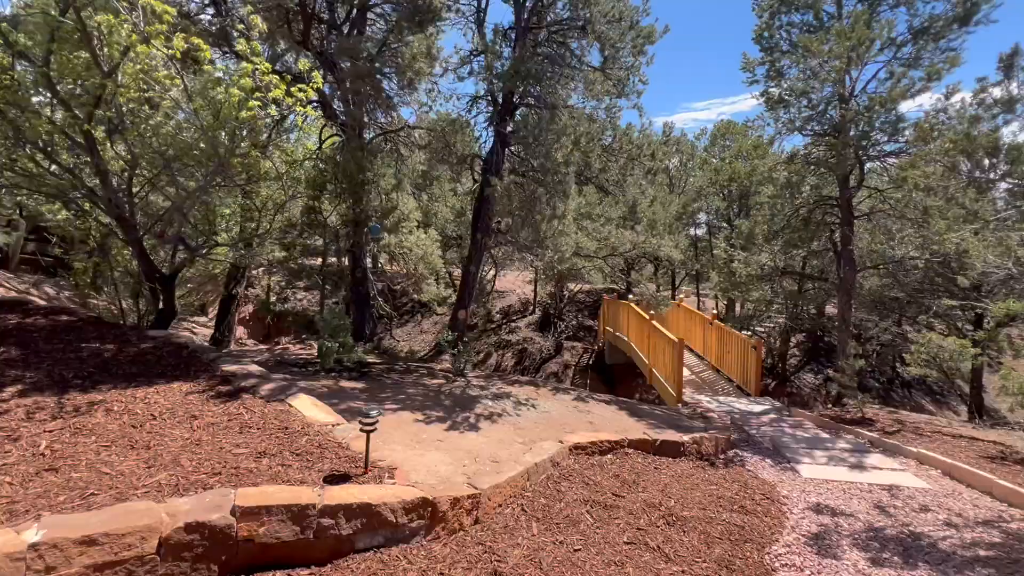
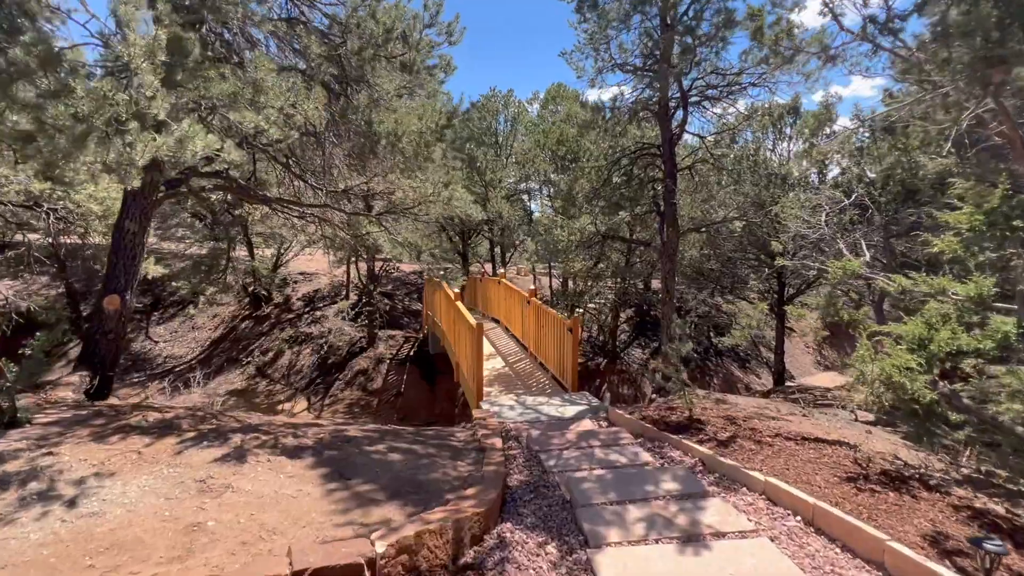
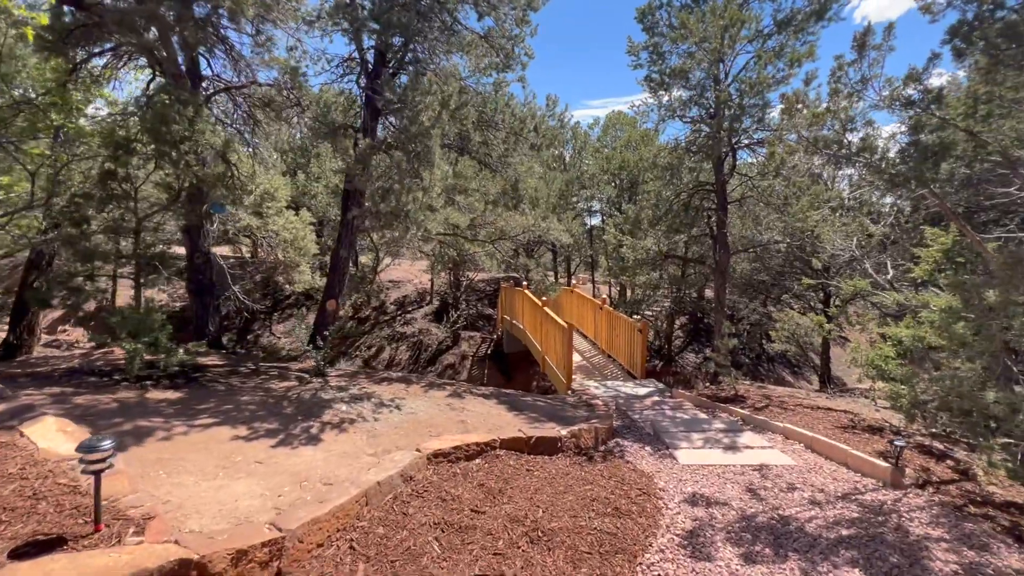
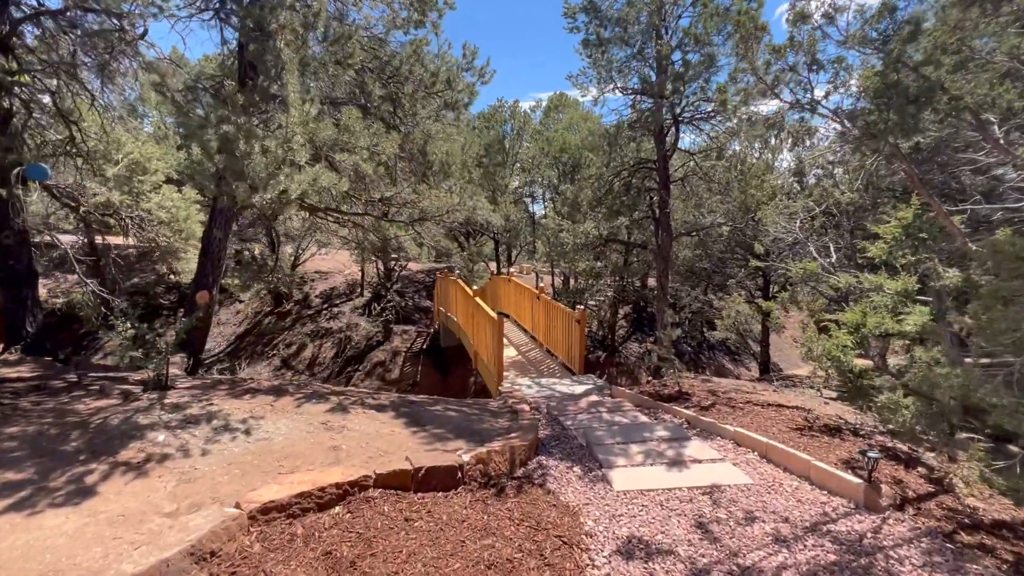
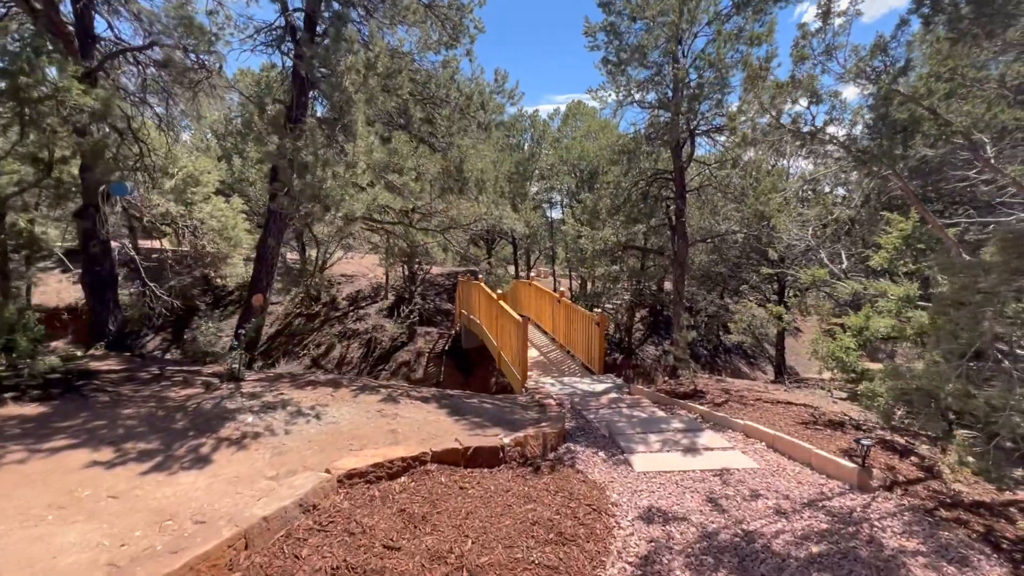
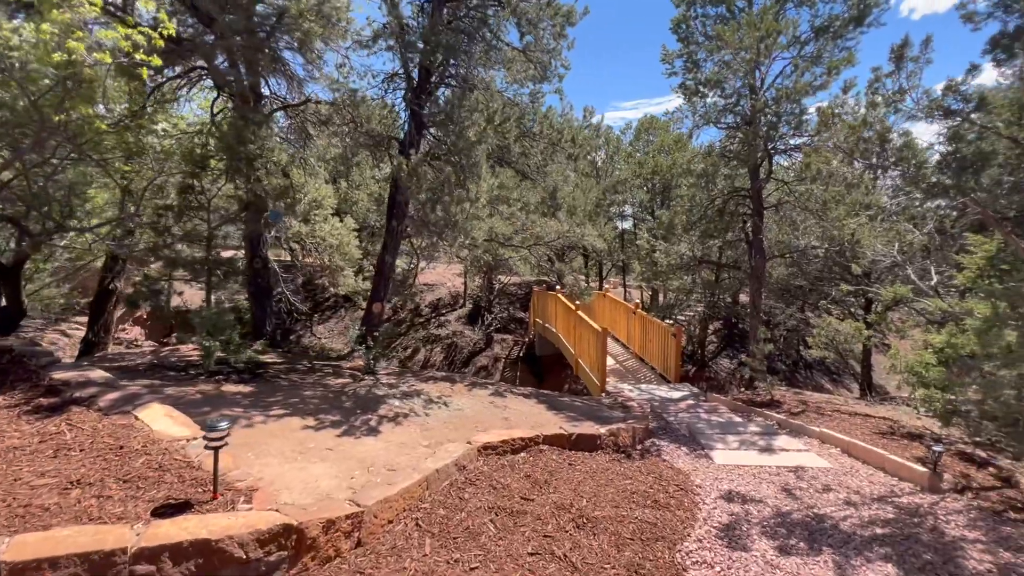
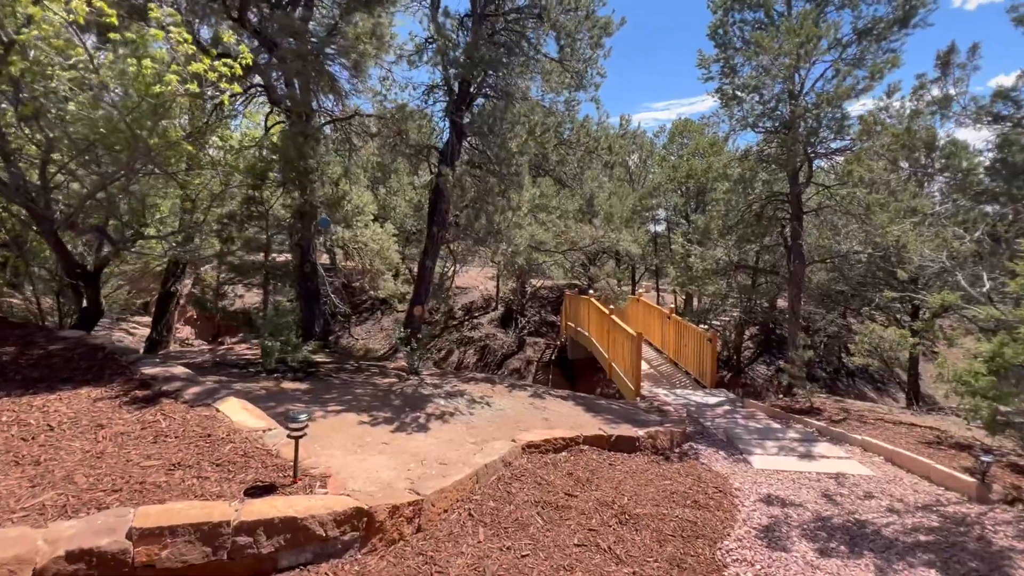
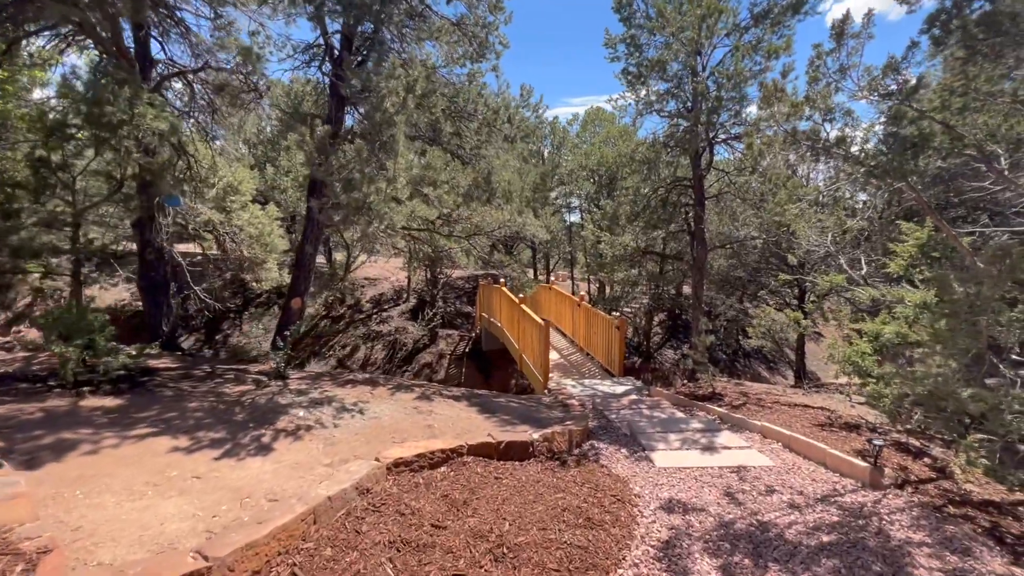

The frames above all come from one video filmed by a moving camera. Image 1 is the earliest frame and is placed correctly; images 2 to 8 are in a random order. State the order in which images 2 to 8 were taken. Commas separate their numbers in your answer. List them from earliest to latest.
7, 6, 3, 8, 5, 4, 2
